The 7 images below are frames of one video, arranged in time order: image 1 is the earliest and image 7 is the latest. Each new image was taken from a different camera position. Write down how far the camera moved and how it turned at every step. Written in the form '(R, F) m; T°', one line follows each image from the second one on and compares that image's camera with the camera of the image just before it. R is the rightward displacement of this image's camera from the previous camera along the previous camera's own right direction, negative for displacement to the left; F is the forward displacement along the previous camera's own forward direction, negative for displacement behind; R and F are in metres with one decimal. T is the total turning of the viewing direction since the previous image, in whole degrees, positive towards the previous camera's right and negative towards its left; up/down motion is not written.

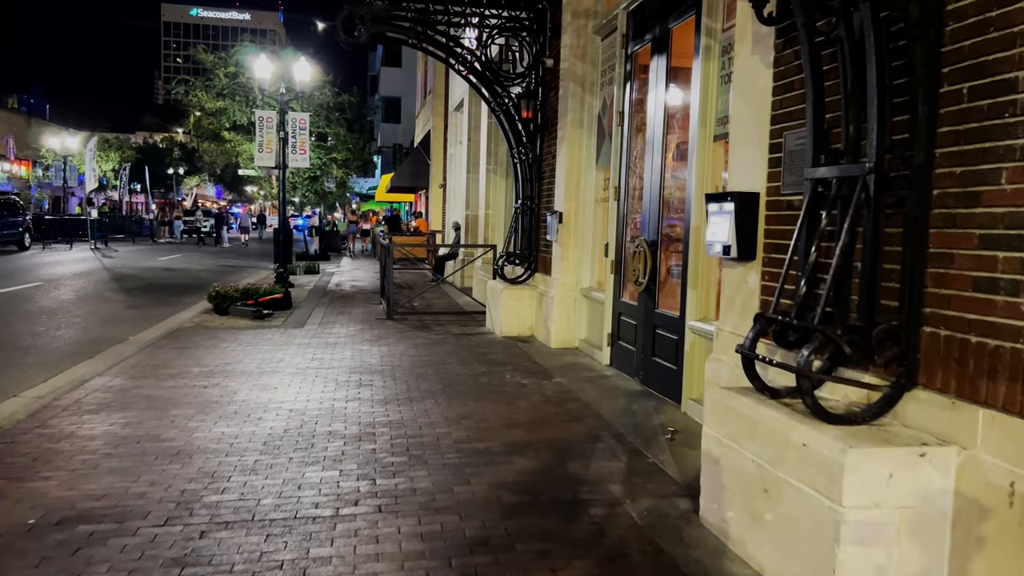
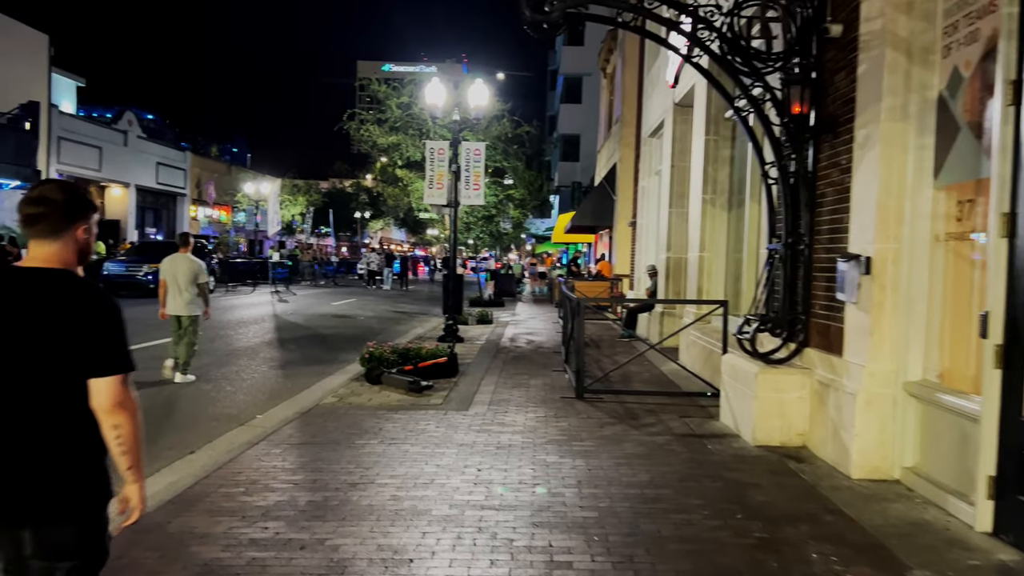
(-0.7, +2.9) m; -13°
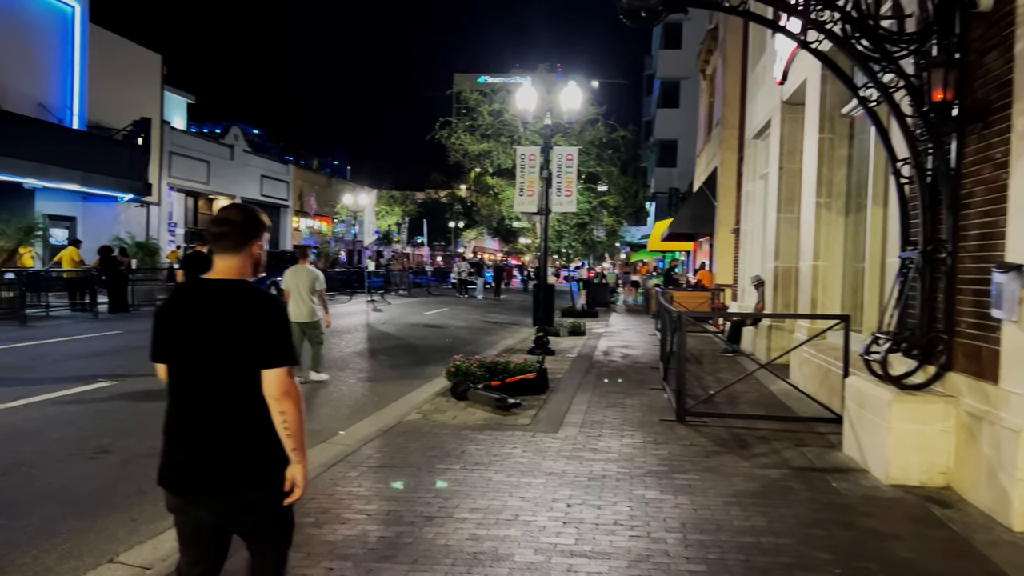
(0.0, +0.6) m; -7°
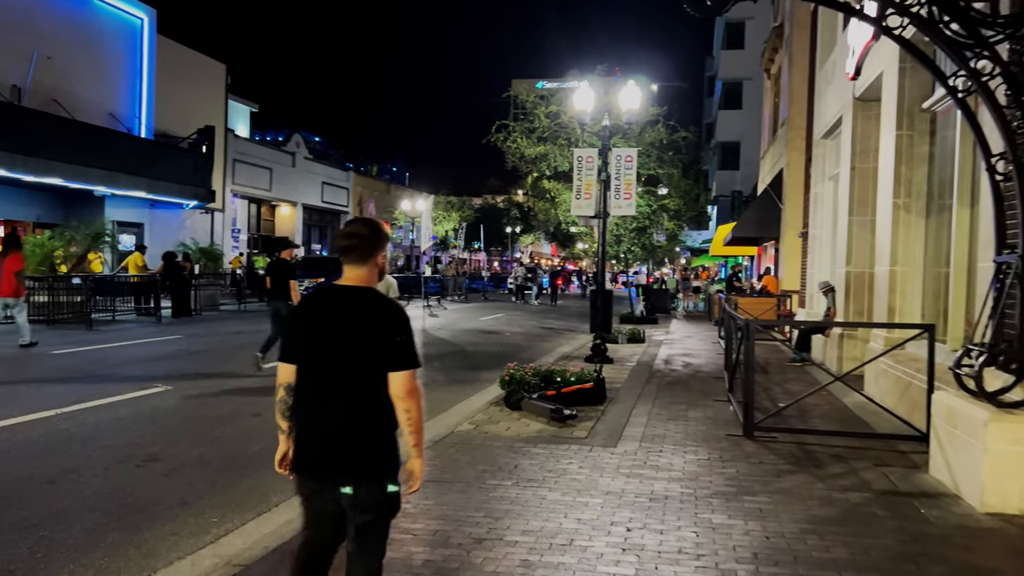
(0.0, +0.3) m; -4°
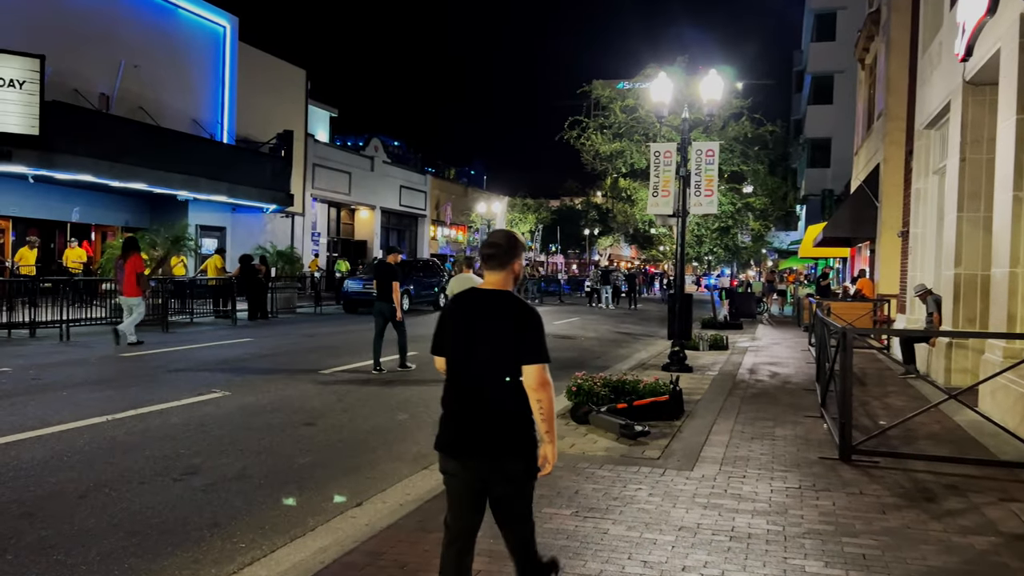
(+0.1, +0.6) m; -6°
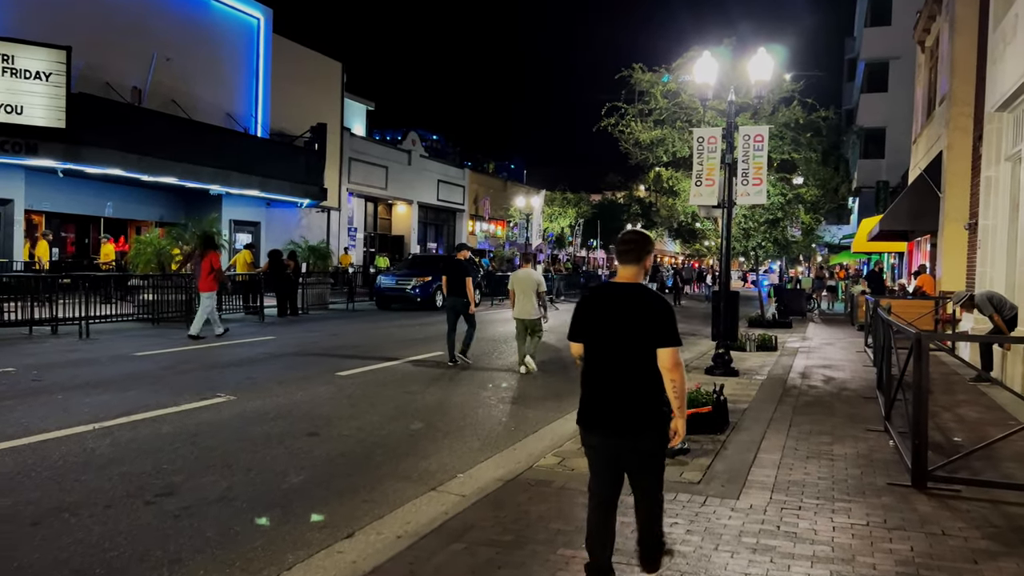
(+0.2, +0.8) m; -3°
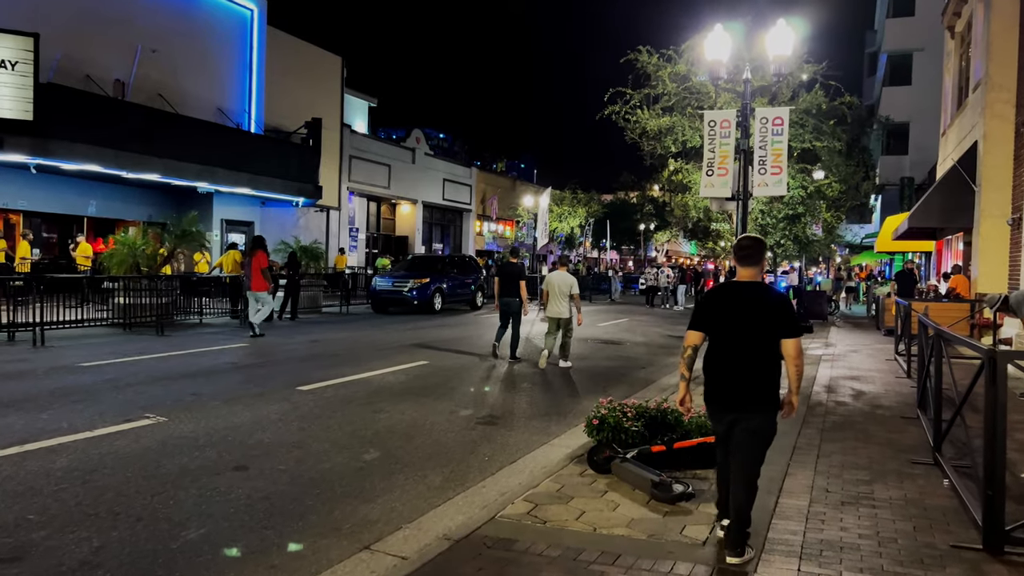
(+0.3, +1.2) m; -1°
